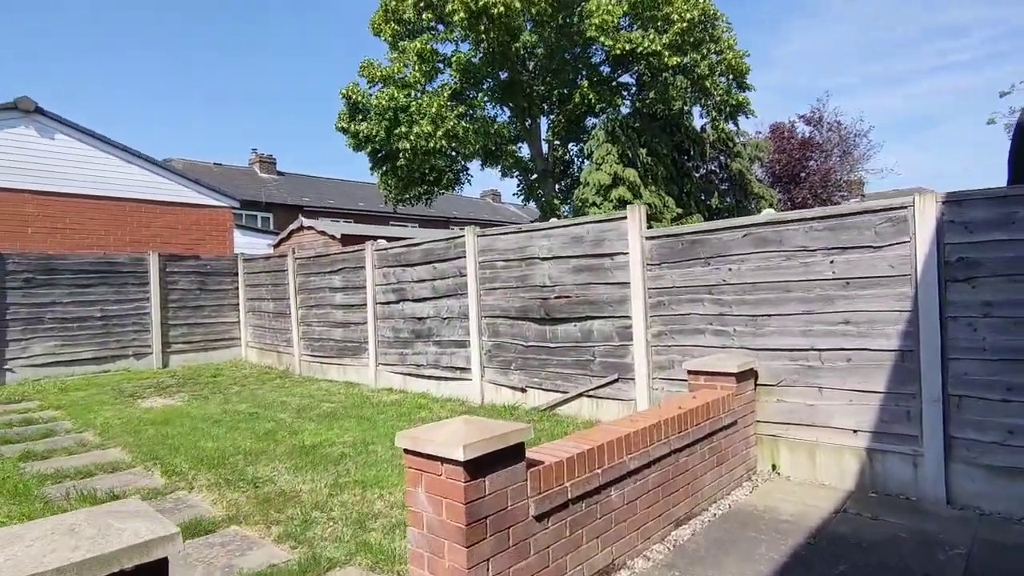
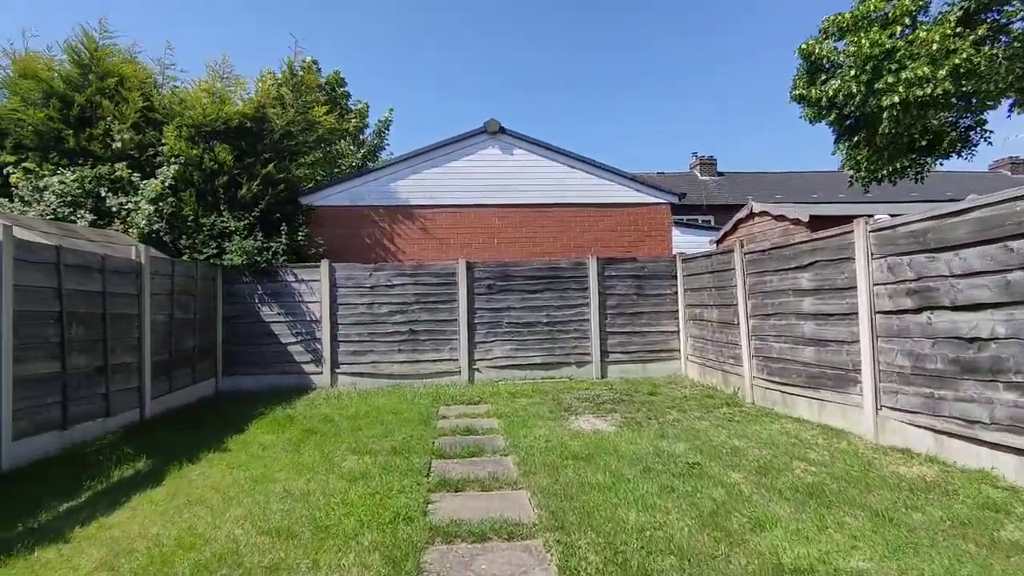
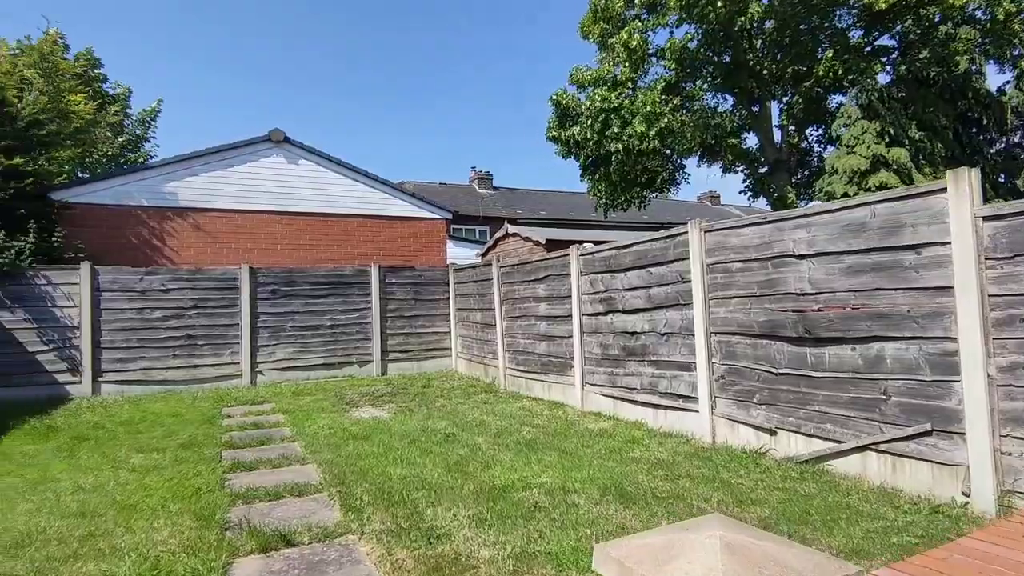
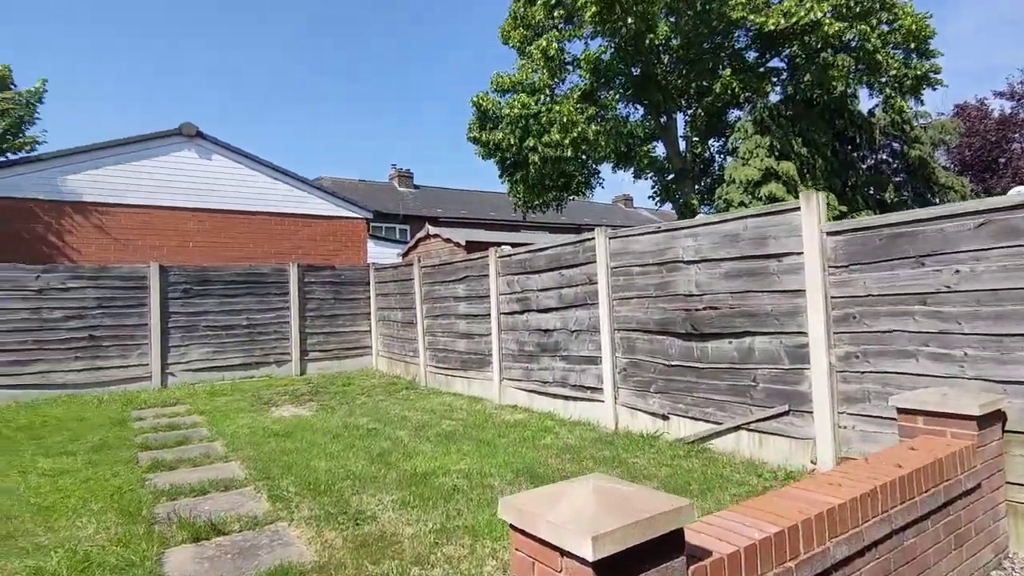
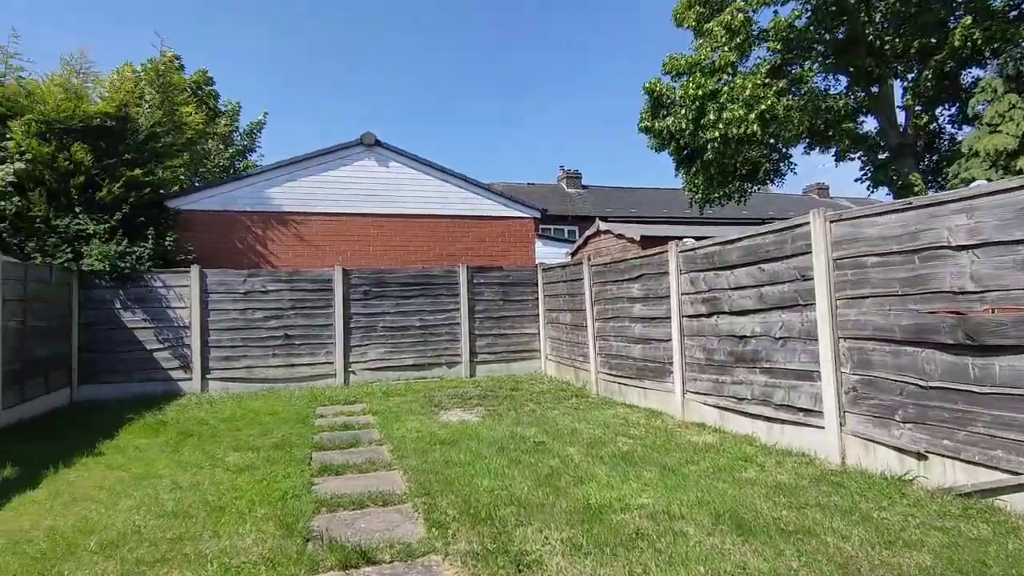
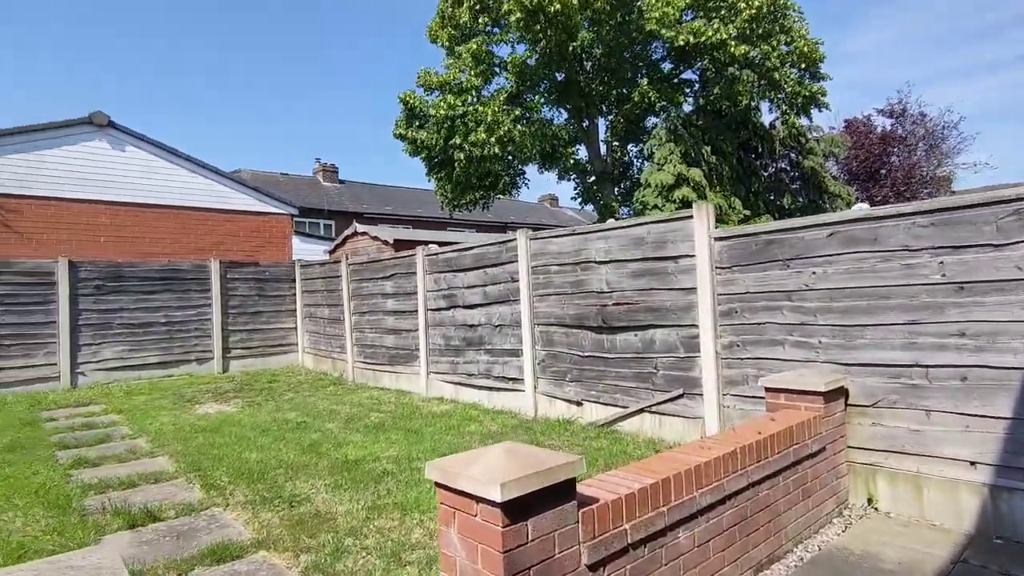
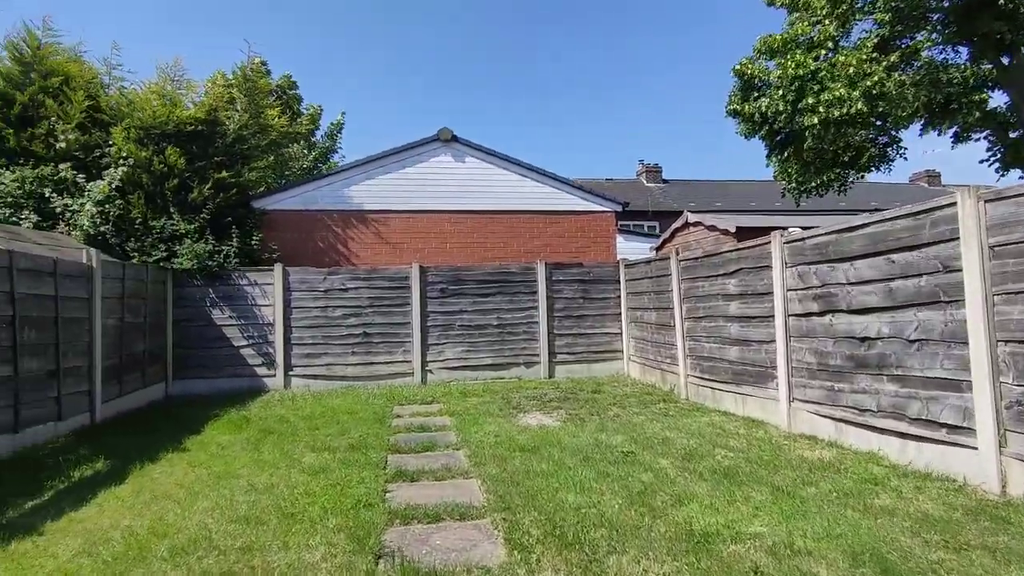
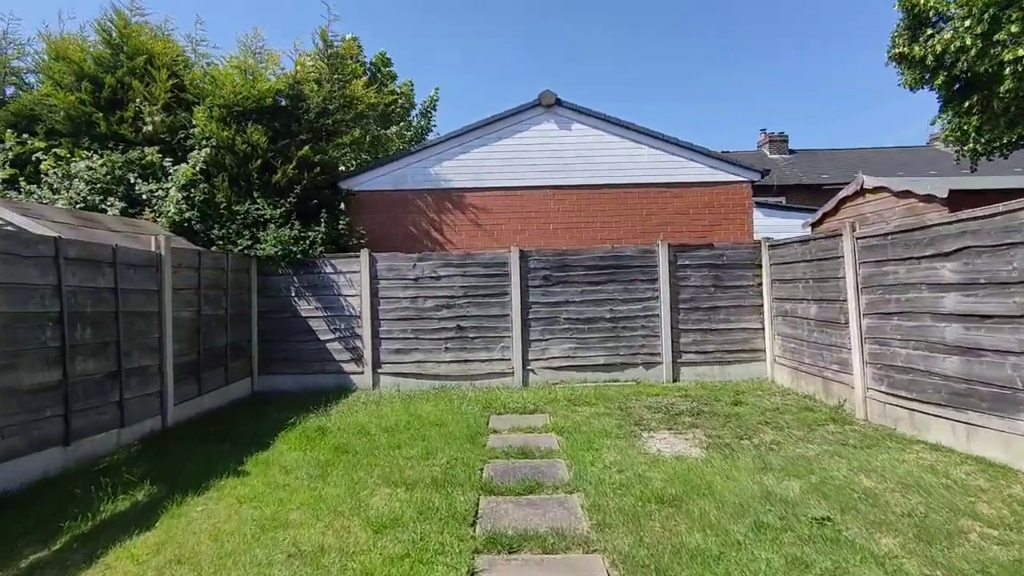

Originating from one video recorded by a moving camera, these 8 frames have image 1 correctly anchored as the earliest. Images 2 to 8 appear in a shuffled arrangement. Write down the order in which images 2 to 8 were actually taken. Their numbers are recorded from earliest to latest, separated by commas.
6, 4, 3, 5, 7, 2, 8
